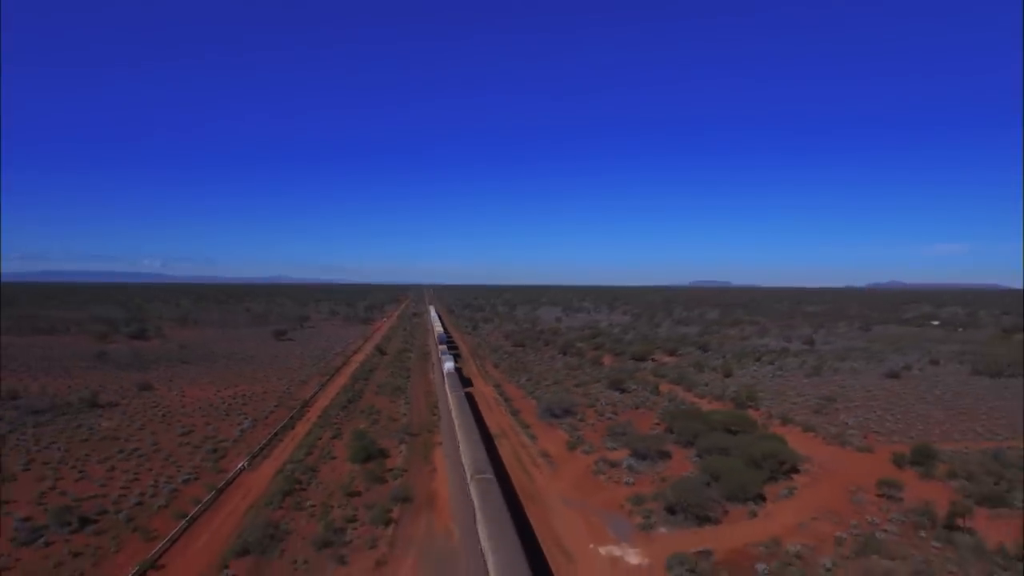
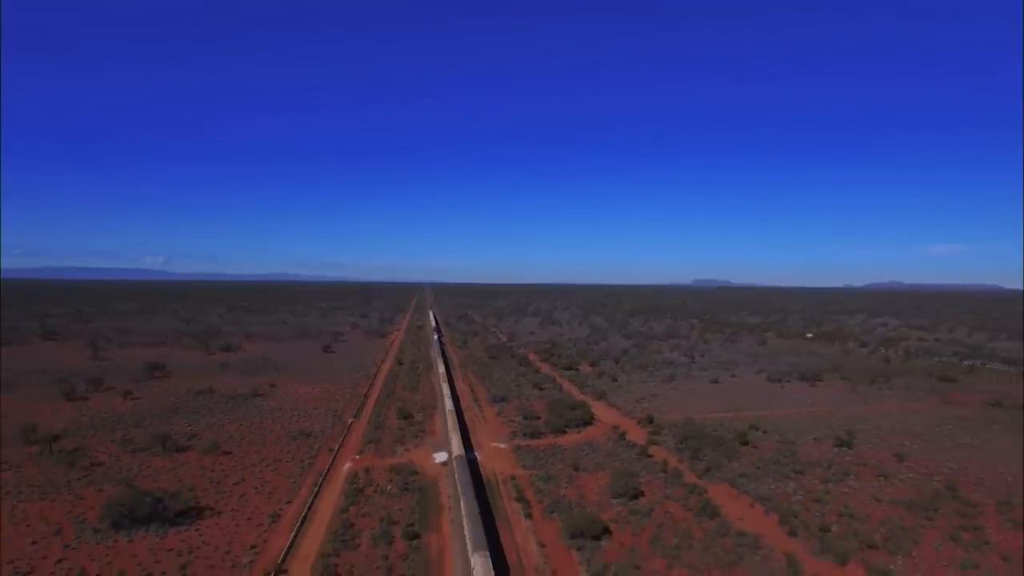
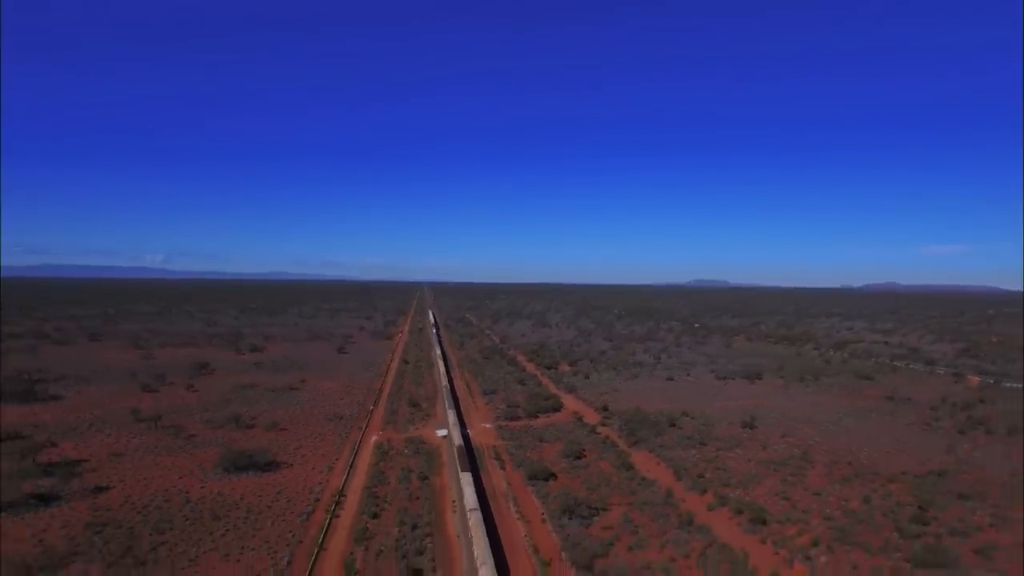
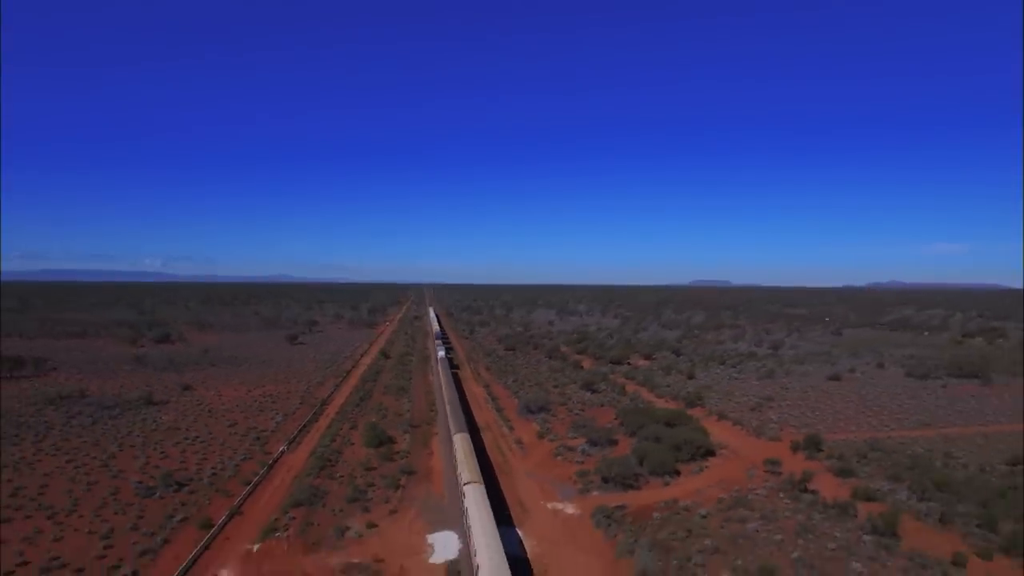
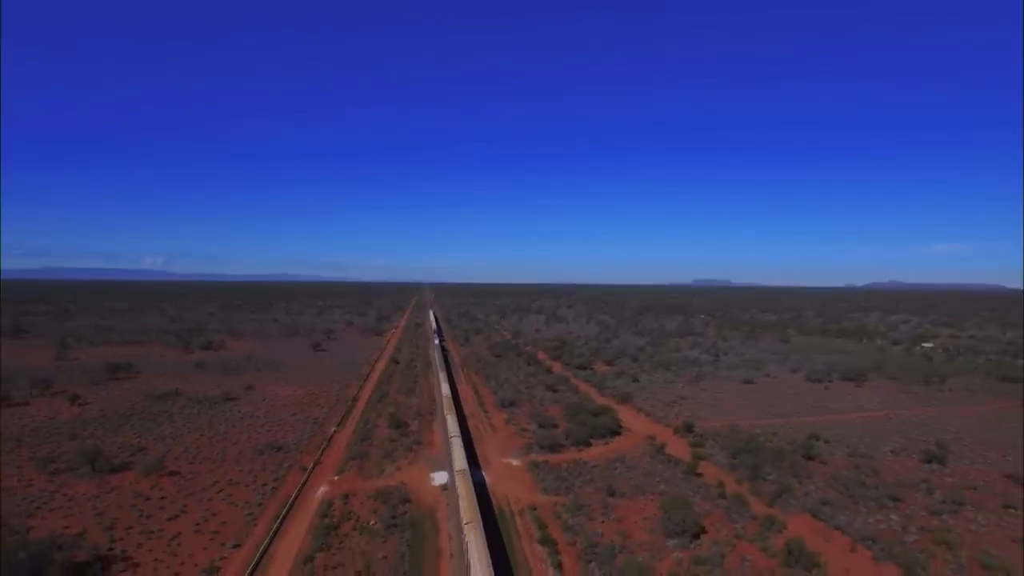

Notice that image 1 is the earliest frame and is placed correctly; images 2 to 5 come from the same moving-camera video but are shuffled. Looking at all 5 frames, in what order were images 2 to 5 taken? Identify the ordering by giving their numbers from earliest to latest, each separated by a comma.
4, 5, 2, 3
